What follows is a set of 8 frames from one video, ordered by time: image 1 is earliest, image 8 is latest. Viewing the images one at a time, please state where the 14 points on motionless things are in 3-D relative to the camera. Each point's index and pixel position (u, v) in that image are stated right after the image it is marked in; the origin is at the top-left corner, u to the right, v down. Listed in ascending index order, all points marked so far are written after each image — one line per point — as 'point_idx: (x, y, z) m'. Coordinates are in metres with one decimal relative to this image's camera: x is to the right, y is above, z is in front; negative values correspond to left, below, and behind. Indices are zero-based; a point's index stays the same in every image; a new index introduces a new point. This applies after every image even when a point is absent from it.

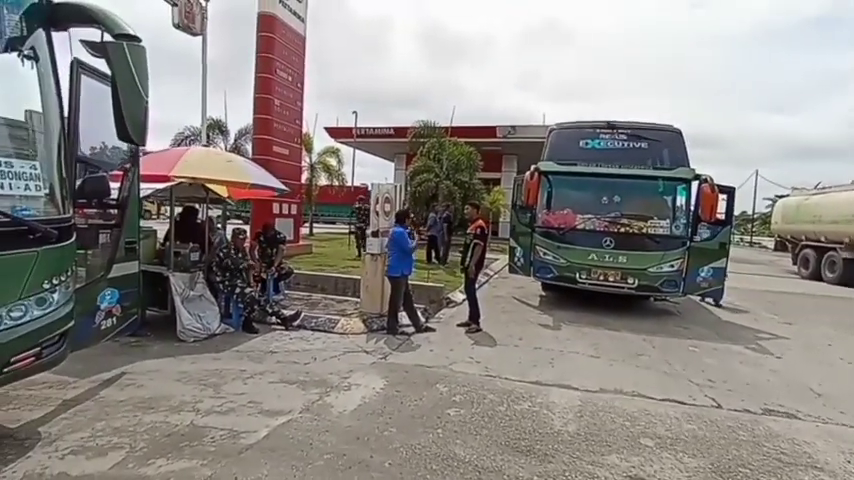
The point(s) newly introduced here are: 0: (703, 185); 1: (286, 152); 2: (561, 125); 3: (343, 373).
0: (+5.4, +1.0, +9.3) m
1: (-4.2, +2.7, +14.9) m
2: (+3.1, +2.5, +10.8) m
3: (-1.0, -1.6, +5.8) m
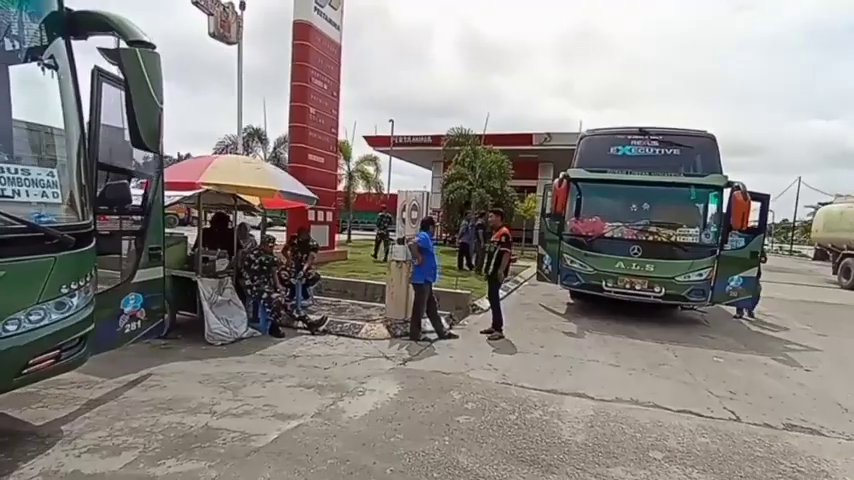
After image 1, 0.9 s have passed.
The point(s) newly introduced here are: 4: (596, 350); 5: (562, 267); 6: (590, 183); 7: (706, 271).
0: (+5.7, +0.9, +9.0) m
1: (-3.5, +2.5, +15.3) m
2: (+3.6, +2.4, +10.7) m
3: (-0.8, -1.7, +5.9) m
4: (+2.6, -1.7, +7.5) m
5: (+2.8, -0.6, +10.2) m
6: (+3.3, +1.2, +9.9) m
7: (+5.3, -0.6, +9.2) m
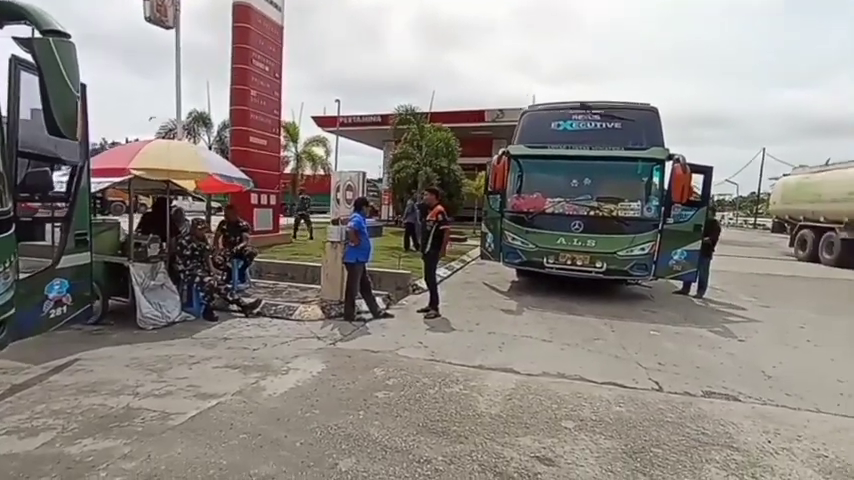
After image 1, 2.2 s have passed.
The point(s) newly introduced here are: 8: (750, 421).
0: (+4.6, +1.4, +9.2) m
1: (-5.0, +3.0, +14.7) m
2: (+2.3, +2.8, +10.7) m
3: (-1.7, -1.4, +5.7) m
4: (+1.6, -1.3, +7.5) m
5: (+1.6, -0.1, +10.2) m
6: (+2.1, +1.6, +9.9) m
7: (+4.2, -0.1, +9.3) m
8: (+2.8, -1.6, +4.2) m
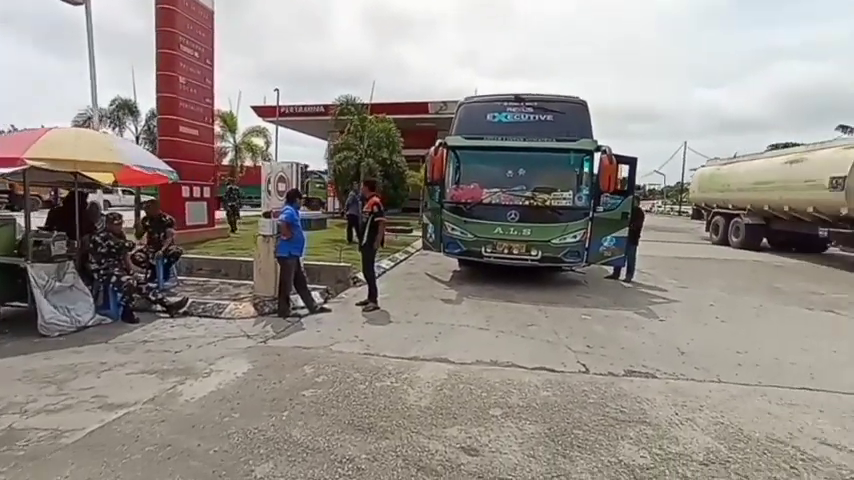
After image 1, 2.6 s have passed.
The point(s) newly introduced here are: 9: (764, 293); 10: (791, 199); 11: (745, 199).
0: (+3.4, +1.6, +9.5) m
1: (-6.8, +3.1, +14.0) m
2: (+1.0, +3.1, +10.7) m
3: (-2.4, -1.3, +5.5) m
4: (+0.7, -1.2, +7.6) m
5: (+0.4, +0.1, +10.2) m
6: (+0.8, +1.8, +10.0) m
7: (+3.0, +0.1, +9.6) m
8: (+2.2, -1.4, +4.5) m
9: (+6.7, -1.1, +9.9) m
10: (+11.1, +1.2, +15.5) m
11: (+11.4, +1.4, +18.0) m
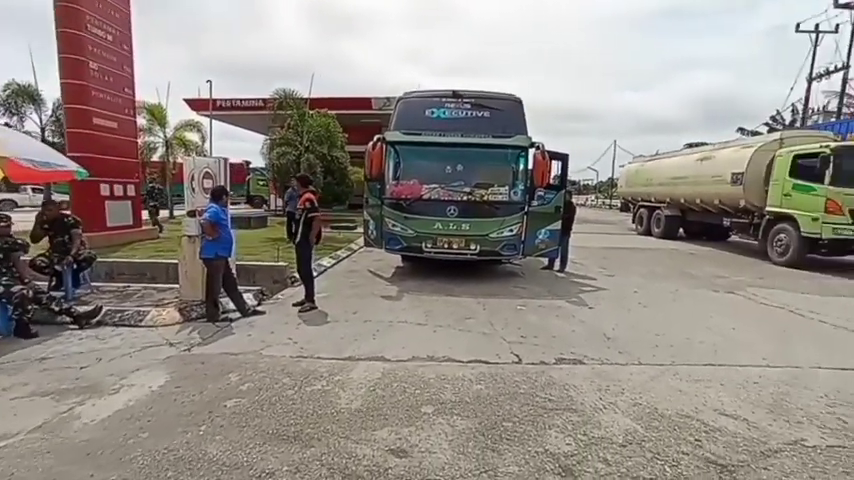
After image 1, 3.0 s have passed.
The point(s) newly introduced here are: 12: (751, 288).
0: (+2.2, +1.8, +9.7) m
1: (-8.4, +3.1, +13.1) m
2: (-0.4, +3.2, +10.6) m
3: (-3.1, -1.4, +5.1) m
4: (-0.3, -1.1, +7.5) m
5: (-0.9, +0.2, +10.0) m
6: (-0.4, +1.9, +9.9) m
7: (+1.8, +0.3, +9.8) m
8: (+1.6, -1.4, +4.6) m
9: (+5.5, -0.8, +10.5) m
10: (+9.2, +1.6, +16.4) m
11: (+9.2, +1.8, +19.0) m
12: (+6.3, -0.9, +9.5) m
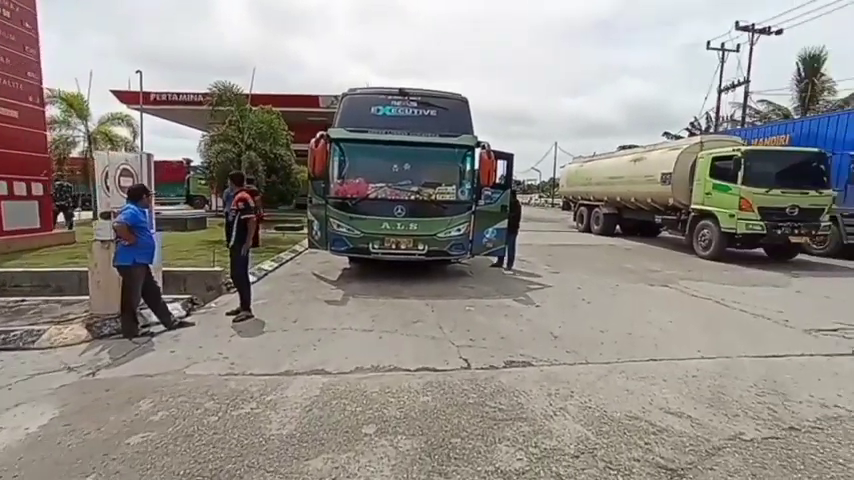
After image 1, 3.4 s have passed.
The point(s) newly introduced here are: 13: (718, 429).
0: (+1.1, +1.8, +9.6) m
1: (-9.9, +2.9, +11.8) m
2: (-1.6, +3.1, +10.2) m
3: (-3.6, -1.4, +4.5) m
4: (-1.1, -1.1, +7.2) m
5: (-2.0, +0.1, +9.6) m
6: (-1.5, +1.9, +9.5) m
7: (+0.7, +0.3, +9.7) m
8: (+1.1, -1.4, +4.4) m
9: (+4.3, -0.7, +10.8) m
10: (+7.4, +1.7, +17.0) m
11: (+7.1, +2.0, +19.6) m
12: (+5.2, -0.9, +9.8) m
13: (+2.1, -1.4, +3.5) m
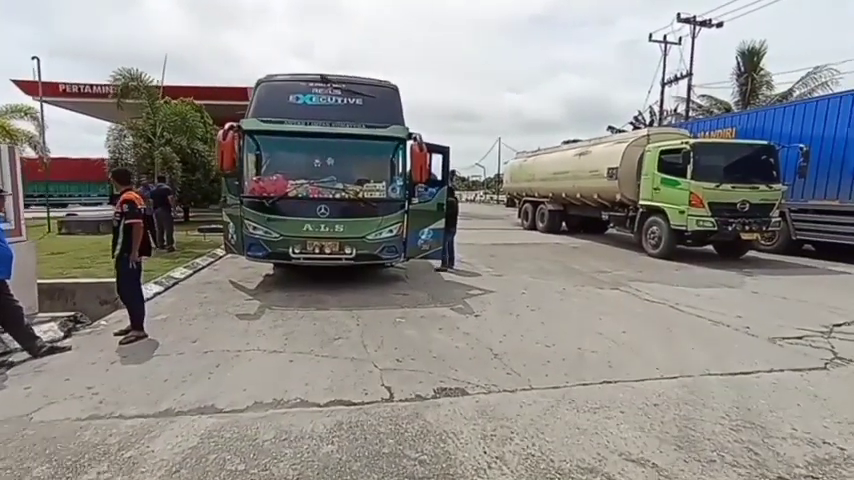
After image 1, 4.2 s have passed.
0: (-0.2, +1.7, +8.7) m
1: (-11.3, +2.8, +9.9) m
2: (-2.9, +3.1, +9.1) m
3: (-4.3, -1.5, +3.2) m
4: (-2.0, -1.2, +6.1) m
5: (-3.2, +0.1, +8.5) m
6: (-2.8, +1.8, +8.4) m
7: (-0.5, +0.3, +8.8) m
8: (+0.4, -1.4, +3.6) m
9: (+3.0, -0.7, +10.2) m
10: (+5.3, +1.8, +16.8) m
11: (+4.9, +2.1, +19.3) m
12: (+4.0, -0.8, +9.4) m
13: (+1.5, -1.4, +2.8) m
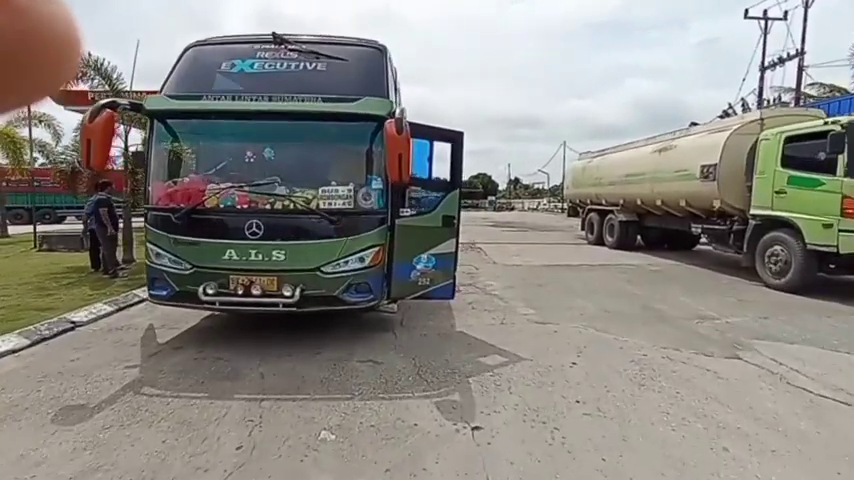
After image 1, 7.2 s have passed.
0: (-0.3, +1.4, +5.6) m
1: (-11.1, +2.4, +8.2) m
2: (-3.0, +2.7, +6.3) m
3: (-5.1, -1.8, +0.6) m
4: (-2.5, -1.5, +3.2) m
5: (-3.3, -0.3, +5.7) m
6: (-2.9, +1.5, +5.6) m
7: (-0.6, -0.1, +5.6) m
8: (-0.4, -1.7, +0.4) m
9: (+3.1, -1.1, +6.6) m
10: (+6.2, +1.3, +12.8) m
11: (+6.1, +1.5, +15.4) m
12: (+3.9, -1.2, +5.6) m
13: (+0.6, -1.7, -0.6) m
